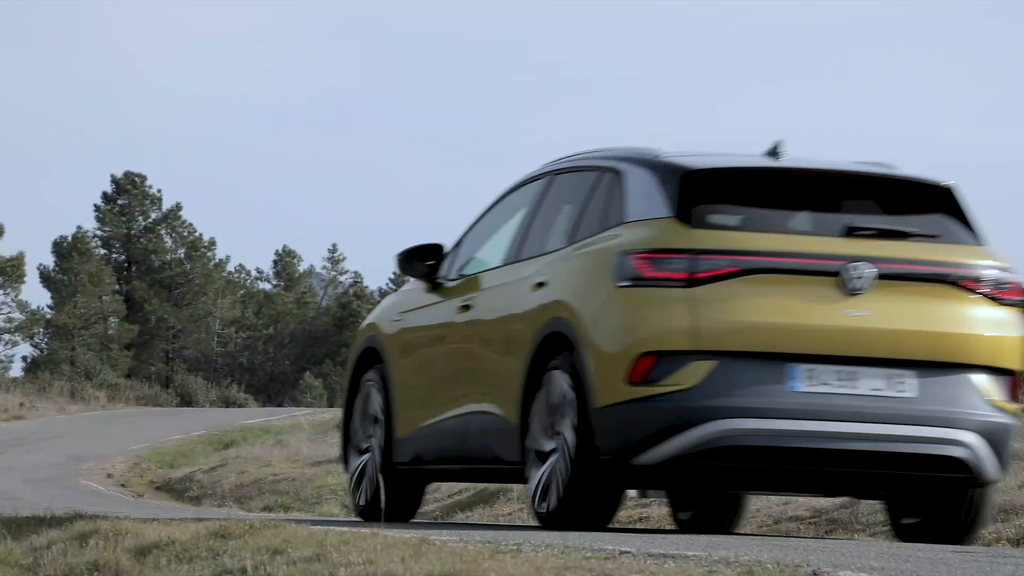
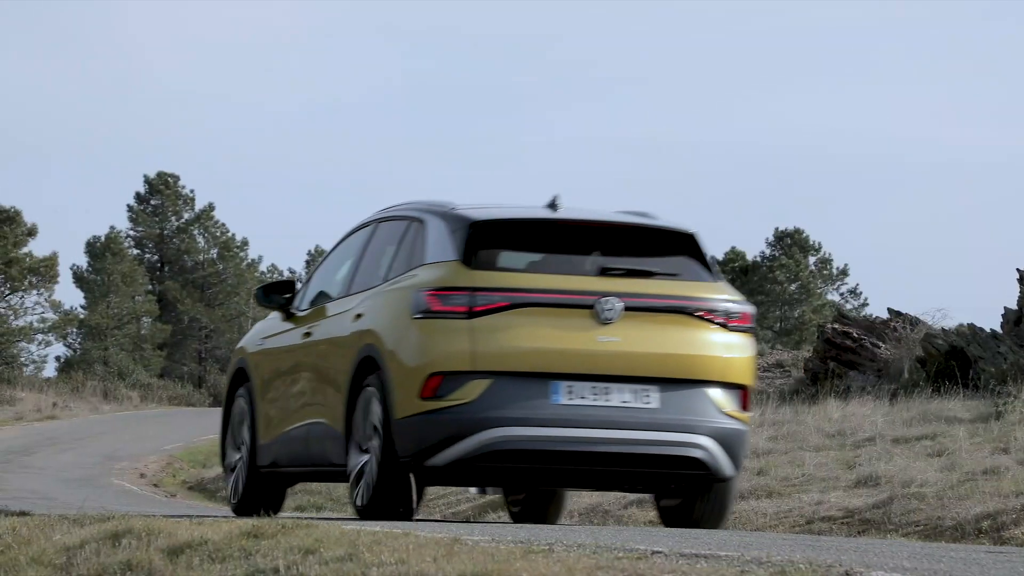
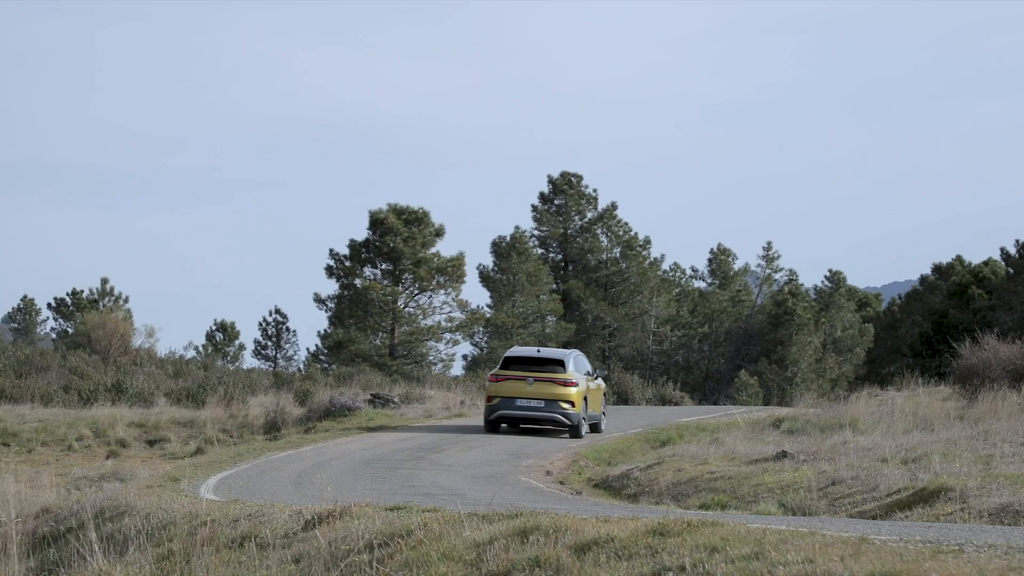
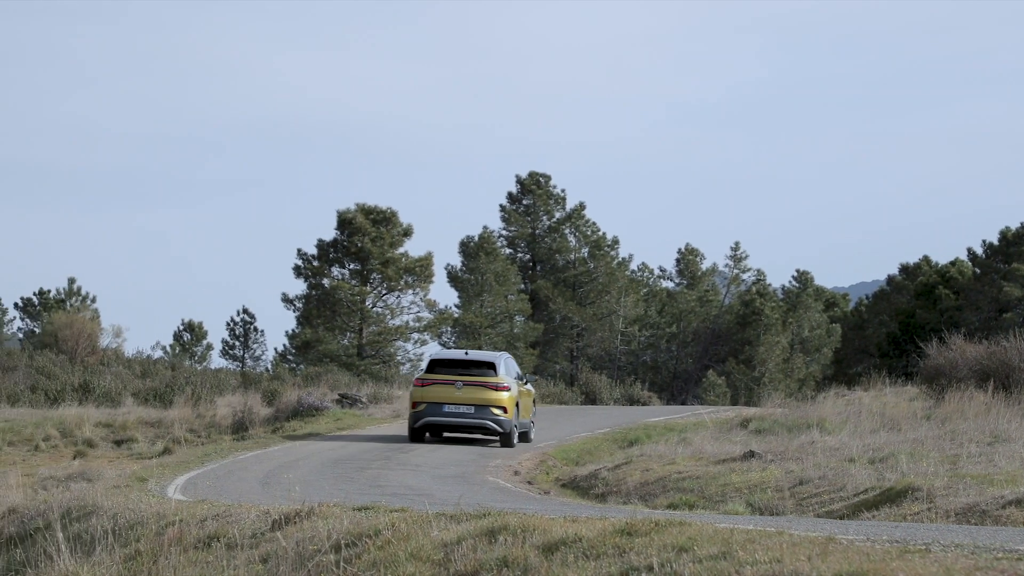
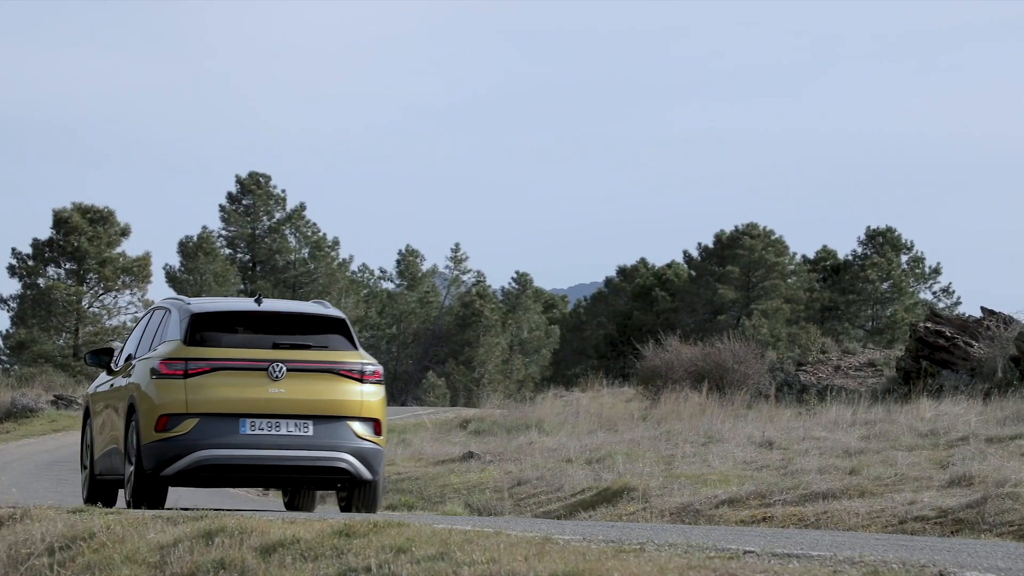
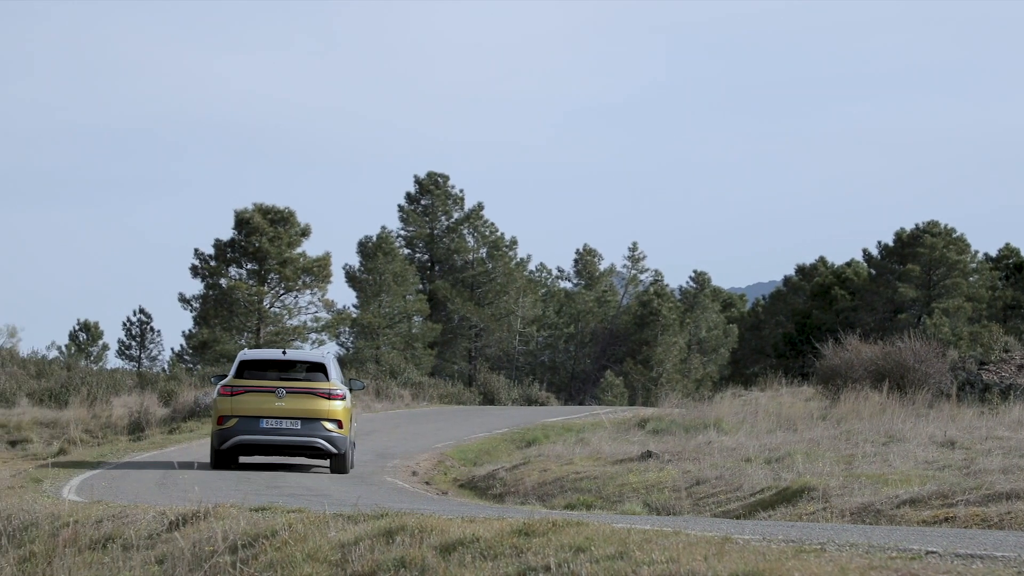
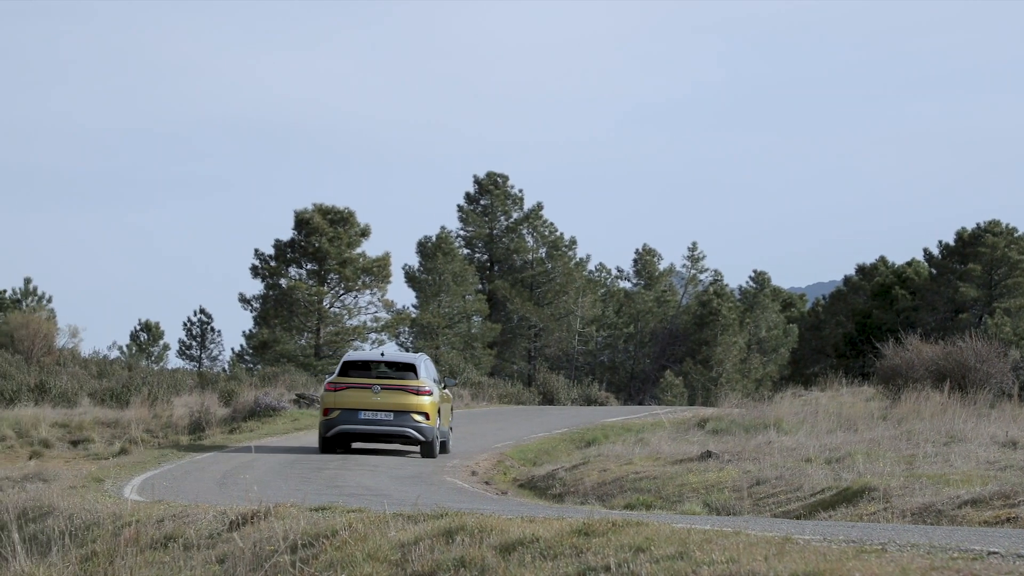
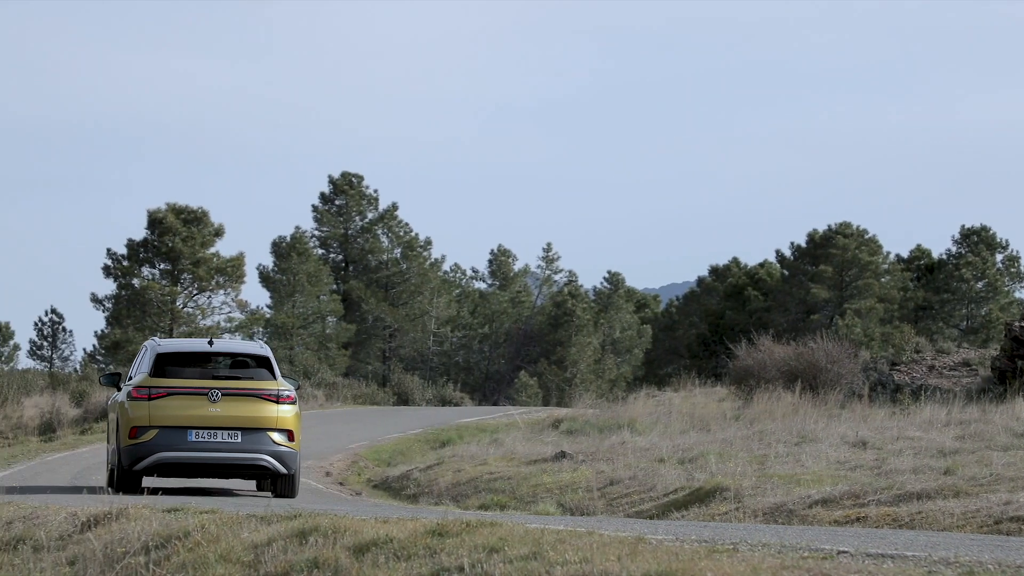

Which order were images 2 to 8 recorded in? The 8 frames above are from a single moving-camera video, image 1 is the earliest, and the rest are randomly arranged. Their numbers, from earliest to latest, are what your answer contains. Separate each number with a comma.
2, 5, 8, 6, 7, 4, 3
